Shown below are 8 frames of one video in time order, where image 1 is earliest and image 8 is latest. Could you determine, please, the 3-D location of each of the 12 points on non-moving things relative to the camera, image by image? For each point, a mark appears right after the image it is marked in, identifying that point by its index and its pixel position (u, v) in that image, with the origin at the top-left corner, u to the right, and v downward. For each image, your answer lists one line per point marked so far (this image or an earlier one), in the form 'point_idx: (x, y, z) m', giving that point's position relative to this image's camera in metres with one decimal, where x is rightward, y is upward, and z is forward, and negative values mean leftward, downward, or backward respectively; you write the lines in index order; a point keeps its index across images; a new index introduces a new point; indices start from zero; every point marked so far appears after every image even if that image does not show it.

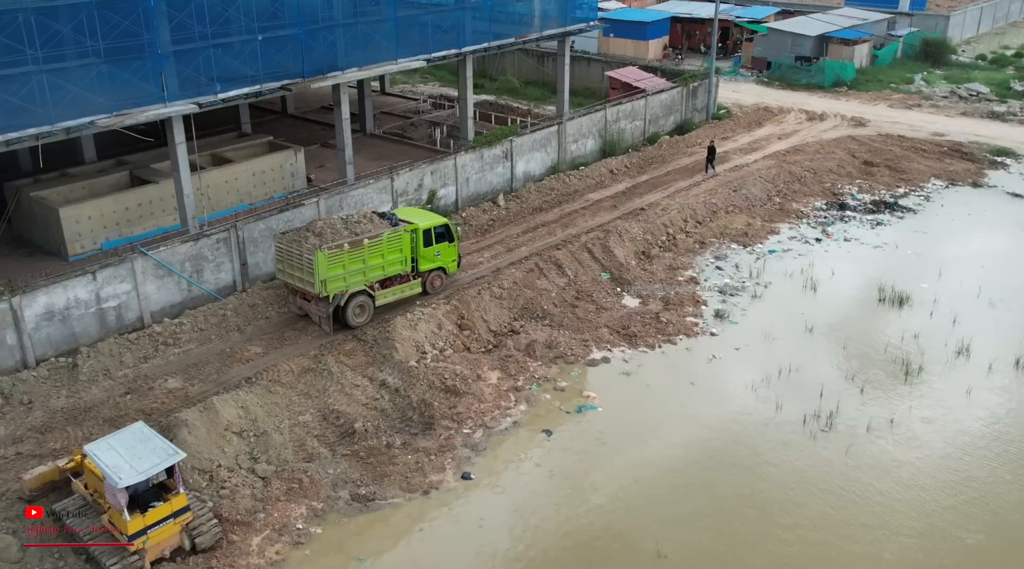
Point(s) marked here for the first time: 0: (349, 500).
0: (-2.5, -3.3, +14.0) m
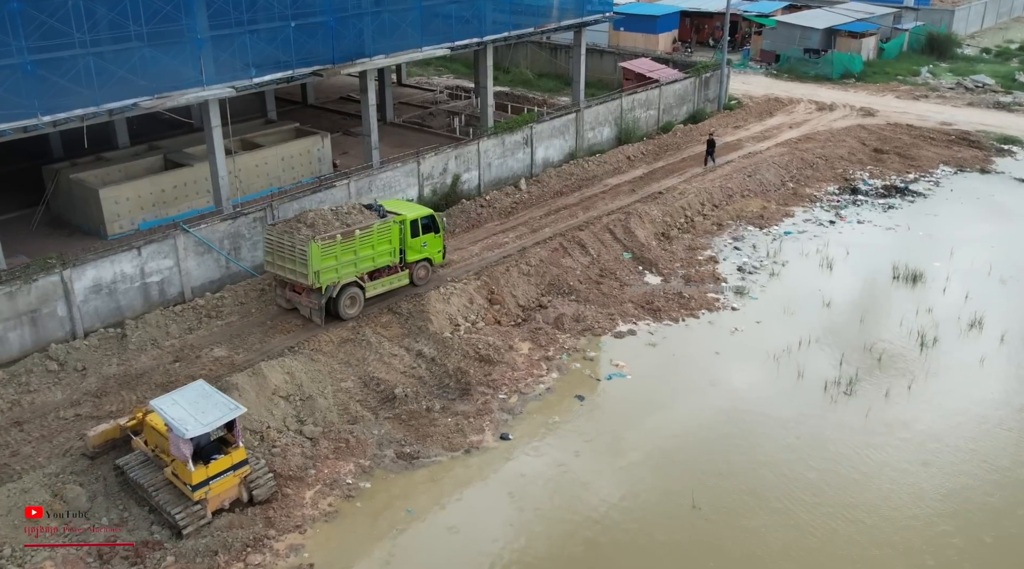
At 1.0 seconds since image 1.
0: (-1.9, -2.8, +14.7) m
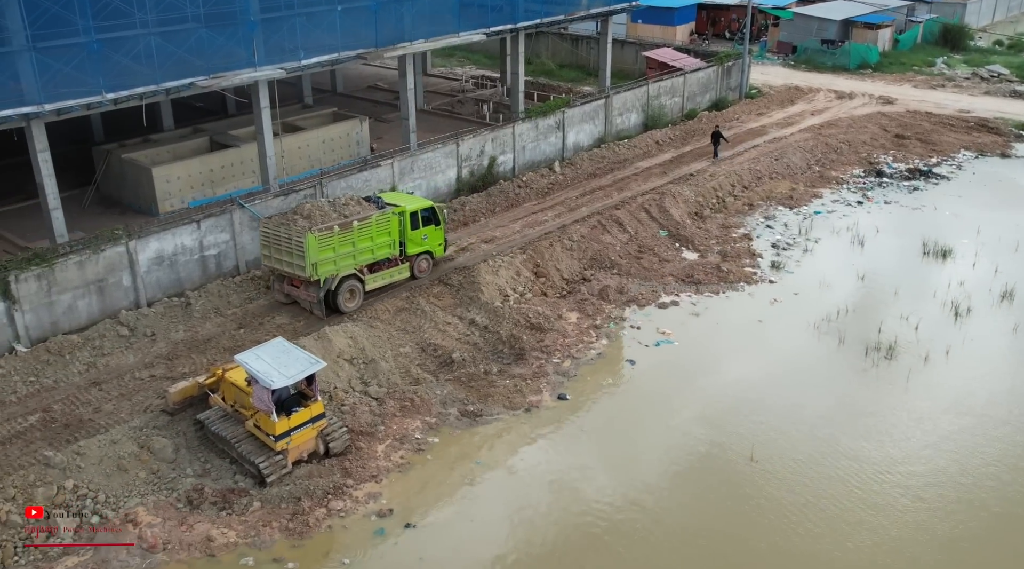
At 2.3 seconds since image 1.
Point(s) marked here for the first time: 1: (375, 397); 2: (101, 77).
0: (-0.9, -2.2, +15.3) m
1: (-2.4, -1.9, +15.6) m
2: (-8.5, +4.3, +18.7) m
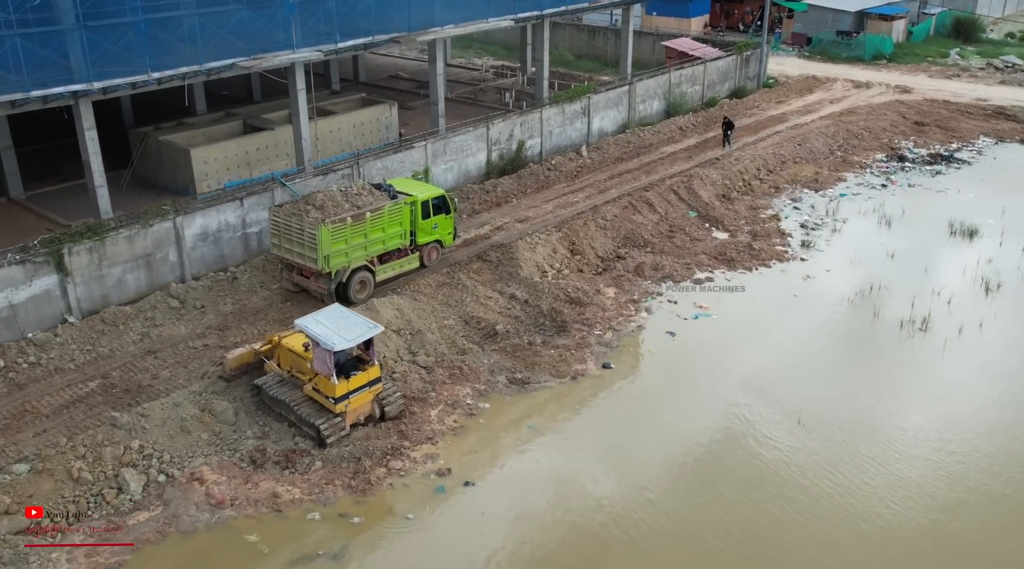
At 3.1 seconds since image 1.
0: (-0.1, -1.7, +15.7) m
1: (-1.6, -1.4, +16.0) m
2: (-7.7, +4.8, +19.1) m
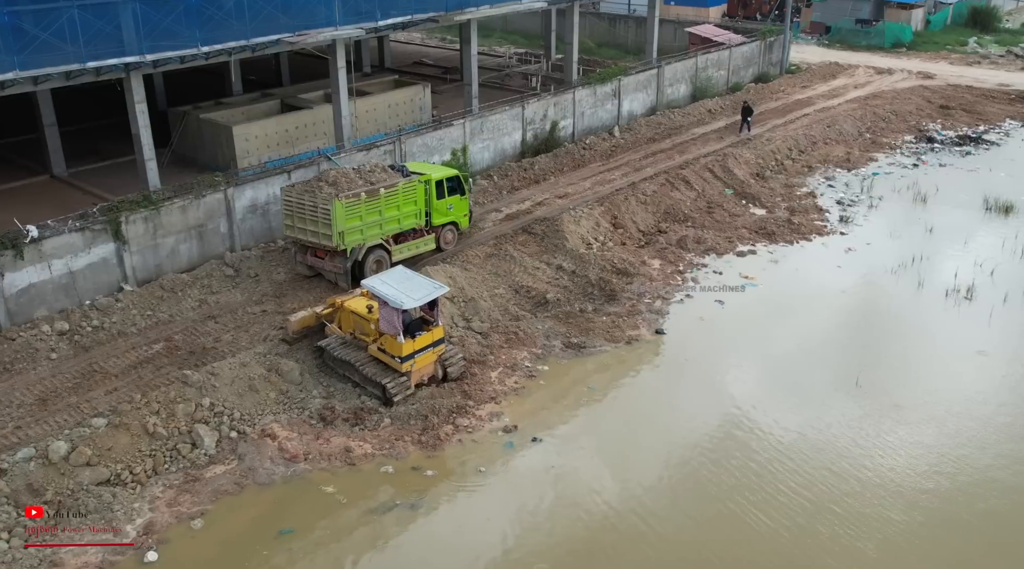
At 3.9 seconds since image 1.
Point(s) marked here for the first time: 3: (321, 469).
0: (+0.9, -1.1, +15.9) m
1: (-0.6, -0.8, +16.2) m
2: (-6.7, +5.4, +19.3) m
3: (-2.7, -2.6, +12.6) m
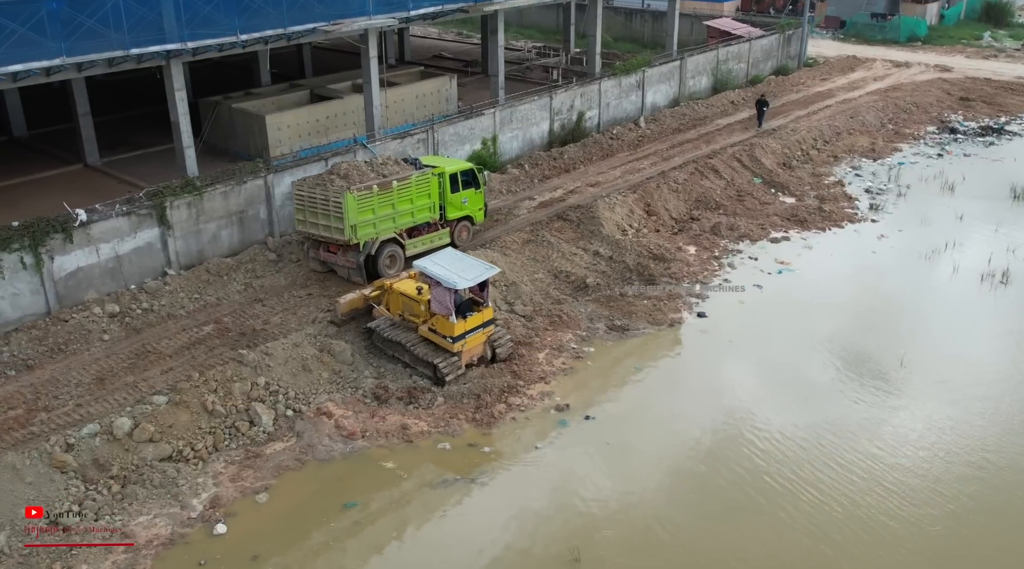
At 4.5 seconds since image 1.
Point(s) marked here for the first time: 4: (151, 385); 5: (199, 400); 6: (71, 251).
0: (+1.7, -0.8, +16.0) m
1: (+0.2, -0.5, +16.3) m
2: (-5.9, +5.7, +19.4) m
3: (-1.9, -2.3, +12.8) m
4: (-5.4, -1.5, +13.5) m
5: (-4.5, -1.7, +13.0) m
6: (-7.8, +0.6, +15.9) m
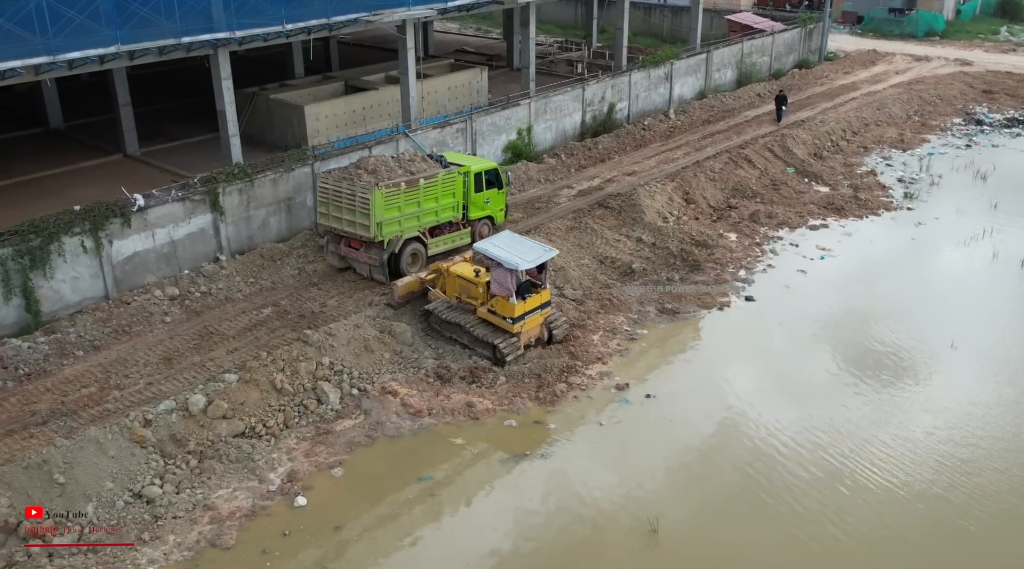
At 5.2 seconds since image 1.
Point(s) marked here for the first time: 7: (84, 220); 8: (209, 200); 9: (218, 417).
0: (+2.6, -0.5, +16.2) m
1: (+1.1, -0.2, +16.5) m
2: (-5.0, +6.0, +19.6) m
3: (-1.0, -2.0, +13.0) m
4: (-4.4, -1.2, +13.7) m
5: (-3.5, -1.4, +13.2) m
6: (-6.8, +0.9, +16.2) m
7: (-7.3, +1.1, +15.5) m
8: (-5.7, +1.6, +17.2) m
9: (-4.0, -1.8, +12.5) m
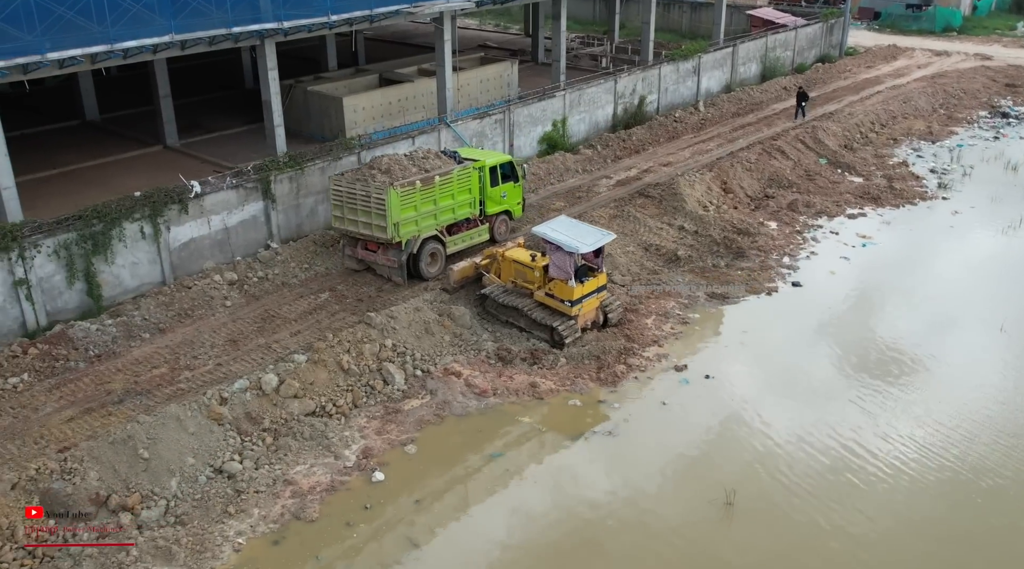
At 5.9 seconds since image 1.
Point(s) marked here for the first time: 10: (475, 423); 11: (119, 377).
0: (+3.5, -0.2, +16.5) m
1: (+2.1, 0.0, +16.8) m
2: (-4.1, +6.2, +19.9) m
3: (0.0, -1.7, +13.2) m
4: (-3.5, -0.9, +13.9) m
5: (-2.6, -1.1, +13.4) m
6: (-5.9, +1.1, +16.4) m
7: (-6.4, +1.4, +15.7) m
8: (-4.8, +1.9, +17.4) m
9: (-3.1, -1.6, +12.7) m
10: (-0.5, -2.0, +12.8) m
11: (-5.7, -1.3, +13.1) m
